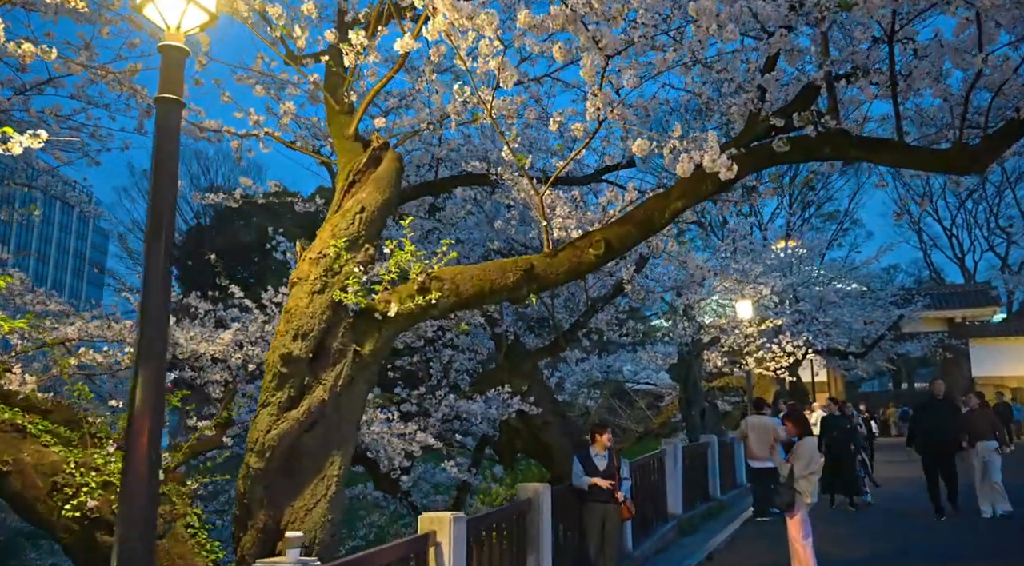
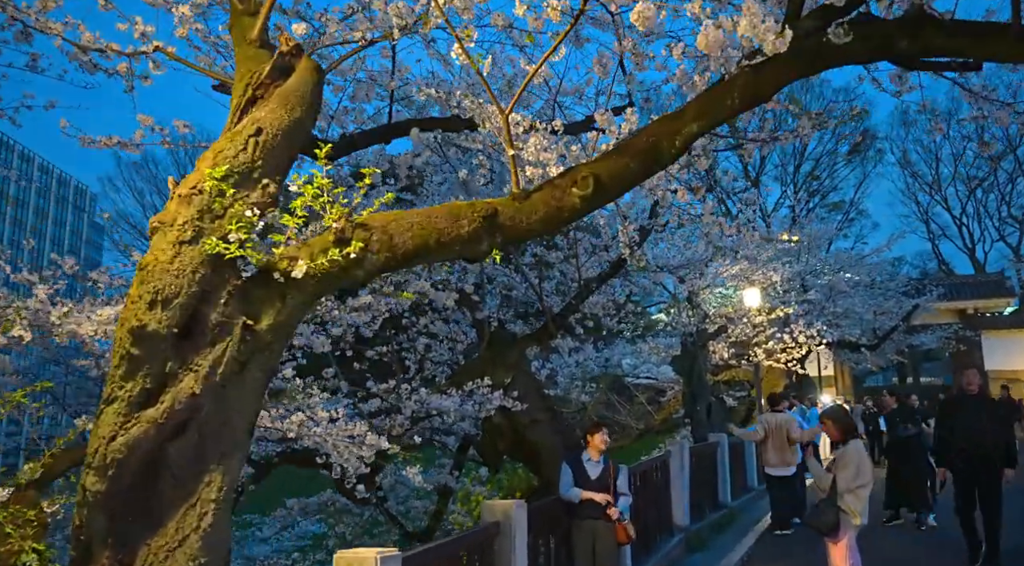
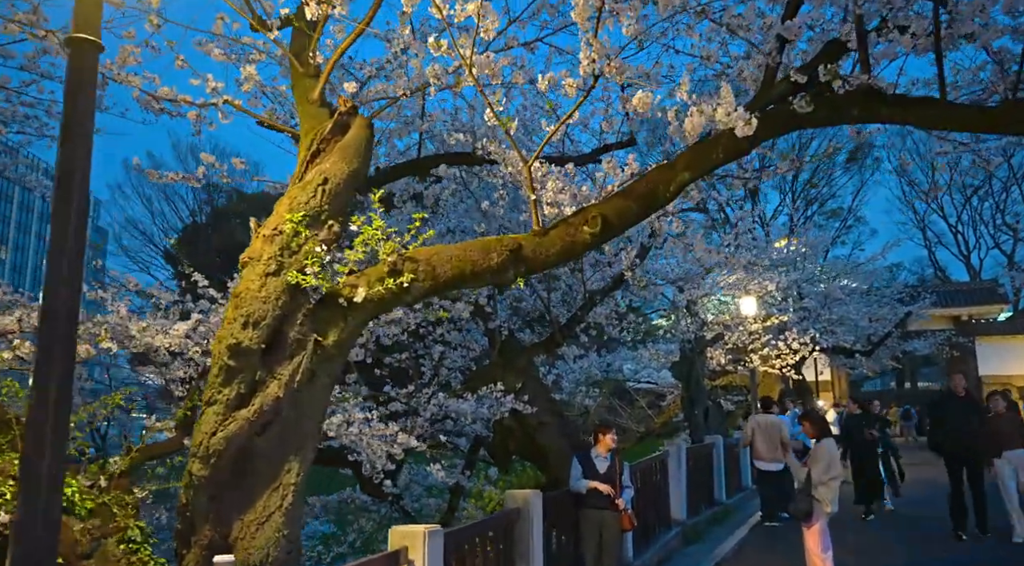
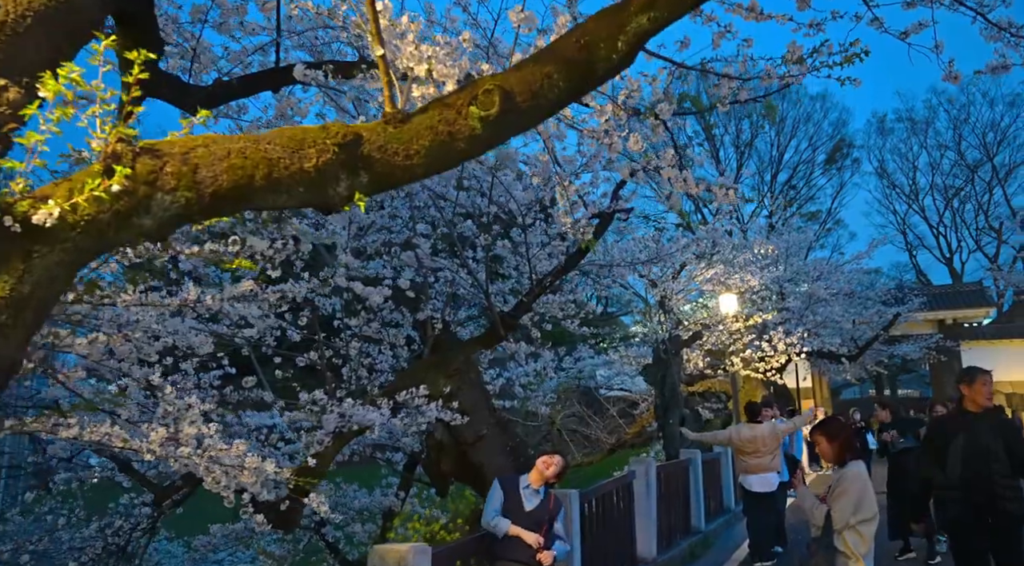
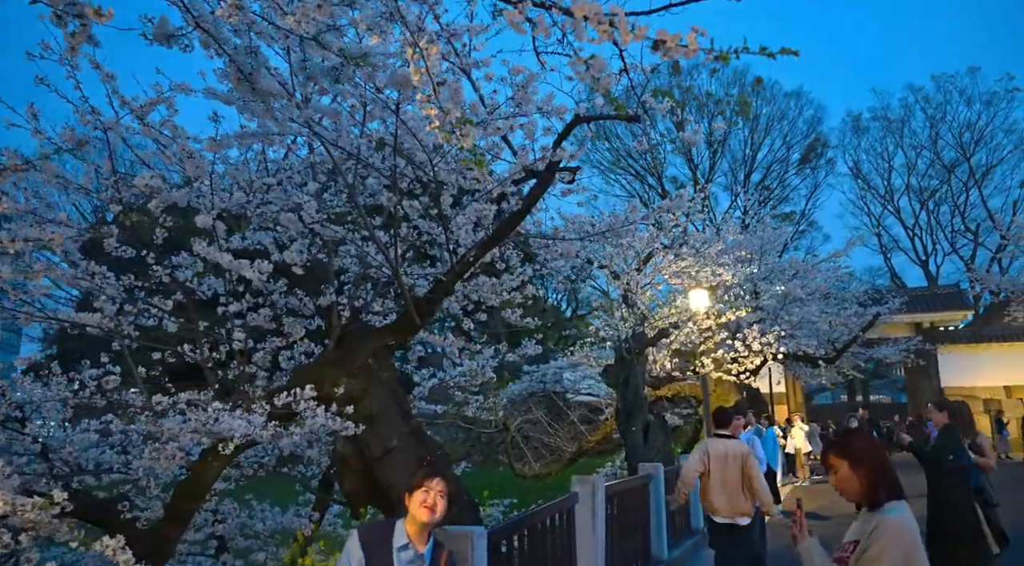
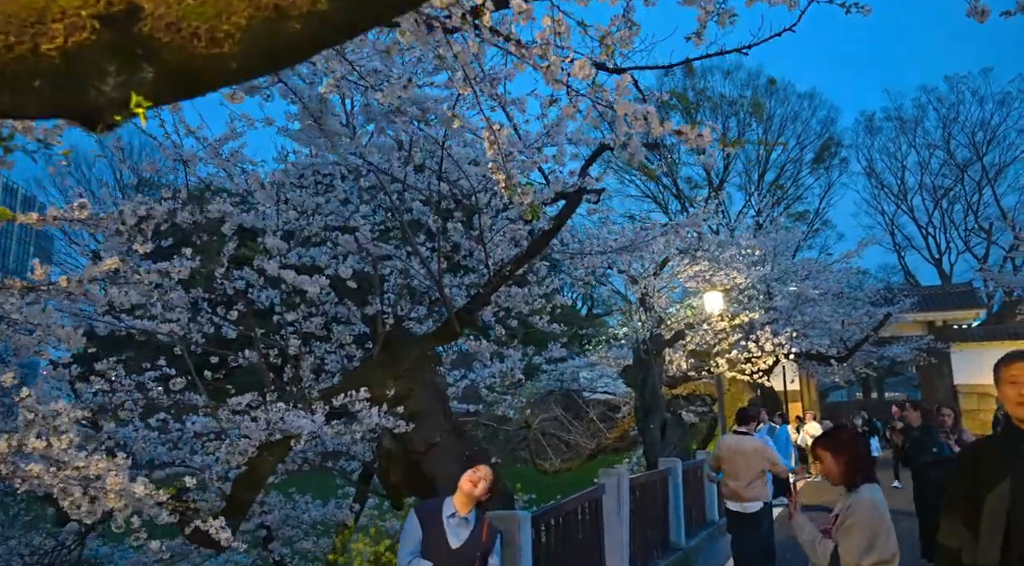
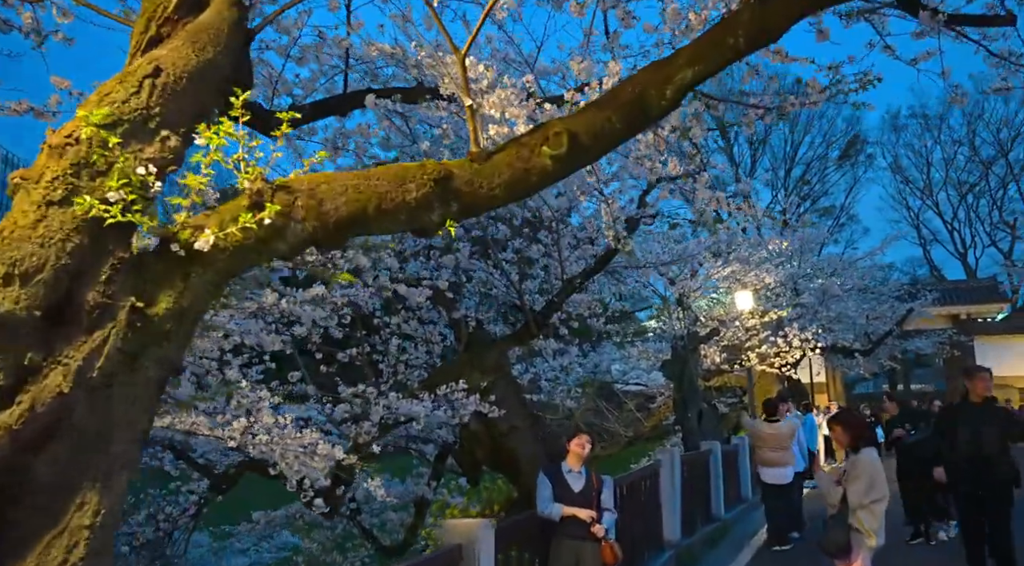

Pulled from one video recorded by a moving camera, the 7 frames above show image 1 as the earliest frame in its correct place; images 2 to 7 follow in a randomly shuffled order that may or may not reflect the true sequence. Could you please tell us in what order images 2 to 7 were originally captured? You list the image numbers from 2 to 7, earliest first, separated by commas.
3, 2, 7, 4, 6, 5
